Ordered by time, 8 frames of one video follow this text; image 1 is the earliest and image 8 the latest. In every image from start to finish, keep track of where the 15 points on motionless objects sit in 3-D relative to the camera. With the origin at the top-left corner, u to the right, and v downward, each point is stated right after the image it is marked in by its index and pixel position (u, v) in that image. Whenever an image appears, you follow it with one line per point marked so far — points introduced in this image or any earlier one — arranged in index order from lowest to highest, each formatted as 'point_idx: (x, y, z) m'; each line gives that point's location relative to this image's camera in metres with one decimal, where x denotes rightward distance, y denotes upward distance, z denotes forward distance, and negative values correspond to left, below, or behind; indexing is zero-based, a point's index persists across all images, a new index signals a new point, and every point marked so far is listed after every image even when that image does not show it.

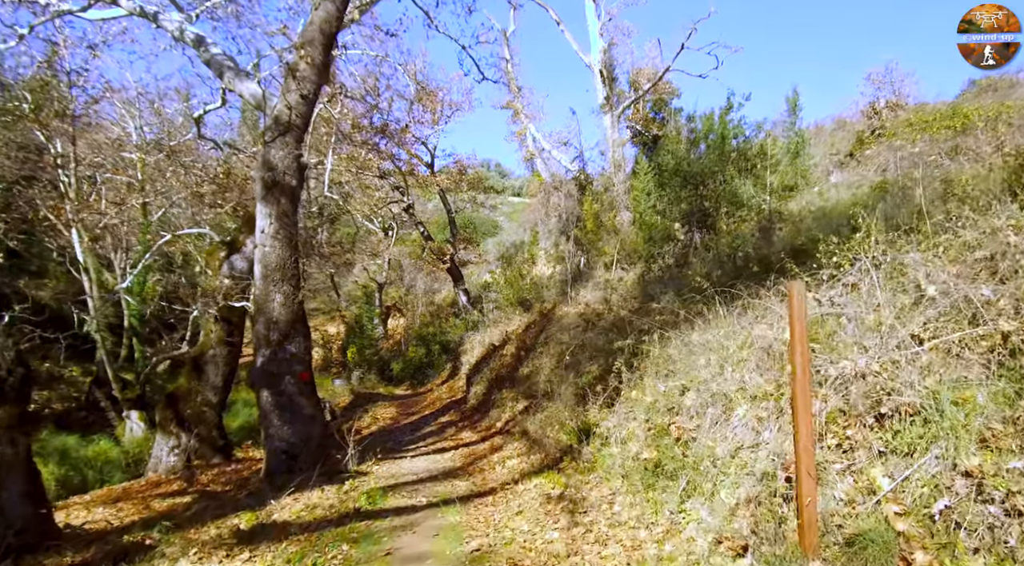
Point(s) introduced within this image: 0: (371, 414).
0: (-3.0, -2.9, +15.5) m
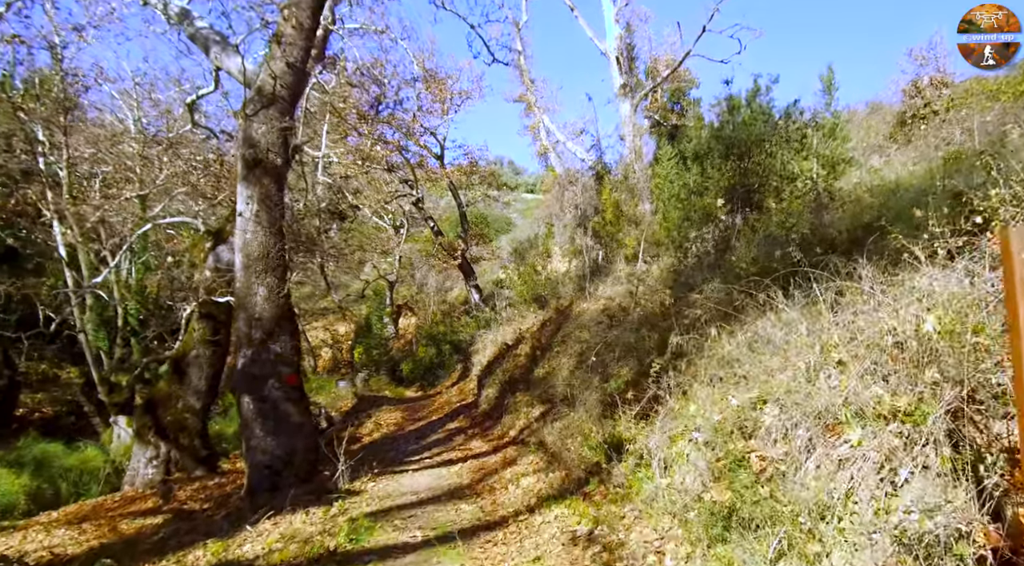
0: (-2.7, -2.7, +14.3) m
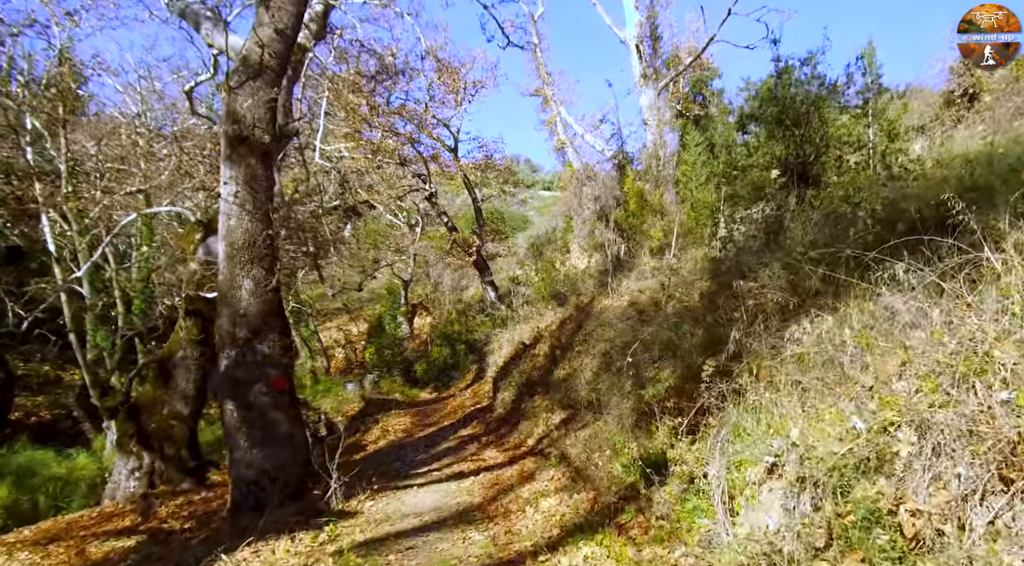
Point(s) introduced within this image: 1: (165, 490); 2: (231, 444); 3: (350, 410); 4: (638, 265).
0: (-2.4, -2.7, +13.3) m
1: (-4.7, -2.8, +9.5) m
2: (-3.0, -1.7, +7.6) m
3: (-3.5, -2.7, +15.2) m
4: (+2.8, +0.4, +15.7) m
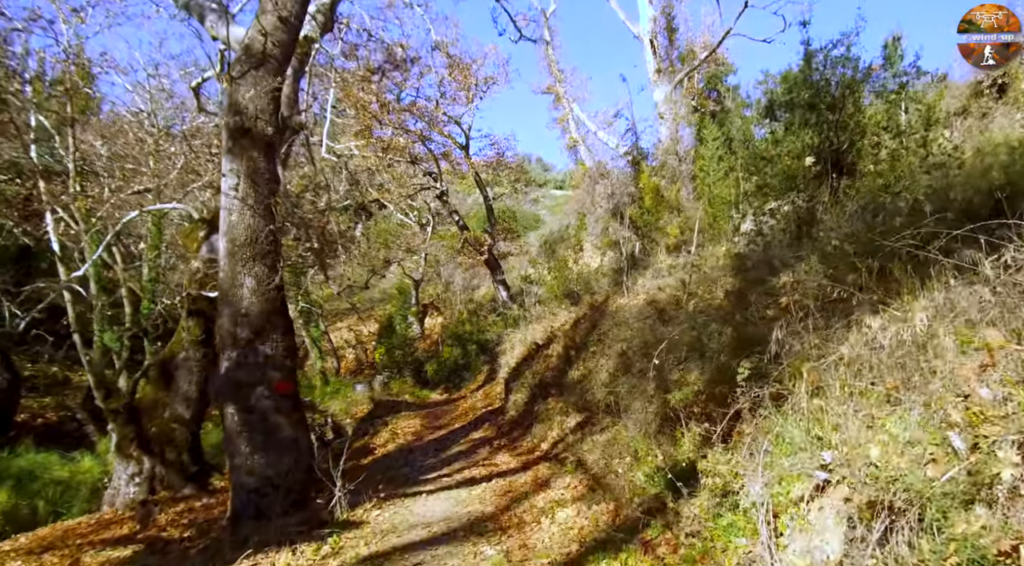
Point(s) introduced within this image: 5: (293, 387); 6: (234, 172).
0: (-2.2, -2.6, +12.9) m
1: (-4.5, -2.8, +9.2) m
2: (-2.9, -1.7, +7.3) m
3: (-3.2, -2.7, +14.9) m
4: (+3.1, +0.4, +15.3) m
5: (-2.4, -1.1, +7.7) m
6: (-3.0, +1.2, +7.7) m
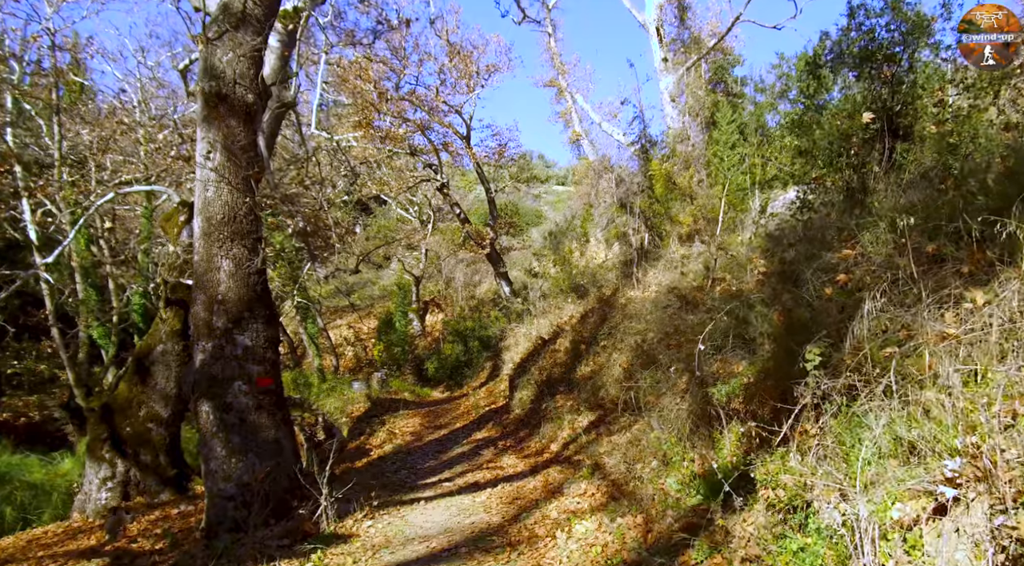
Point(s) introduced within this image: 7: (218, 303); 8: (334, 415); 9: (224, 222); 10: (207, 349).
0: (-2.1, -2.5, +12.1) m
1: (-4.4, -2.6, +8.4) m
2: (-2.8, -1.6, +6.5) m
3: (-3.1, -2.5, +14.1) m
4: (+3.2, +0.6, +14.5) m
5: (-2.3, -1.0, +6.9) m
6: (-3.0, +1.4, +7.0) m
7: (-2.8, -0.2, +6.7) m
8: (-3.4, -2.6, +13.6) m
9: (-2.8, +0.6, +6.9) m
10: (-2.9, -0.6, +6.6) m
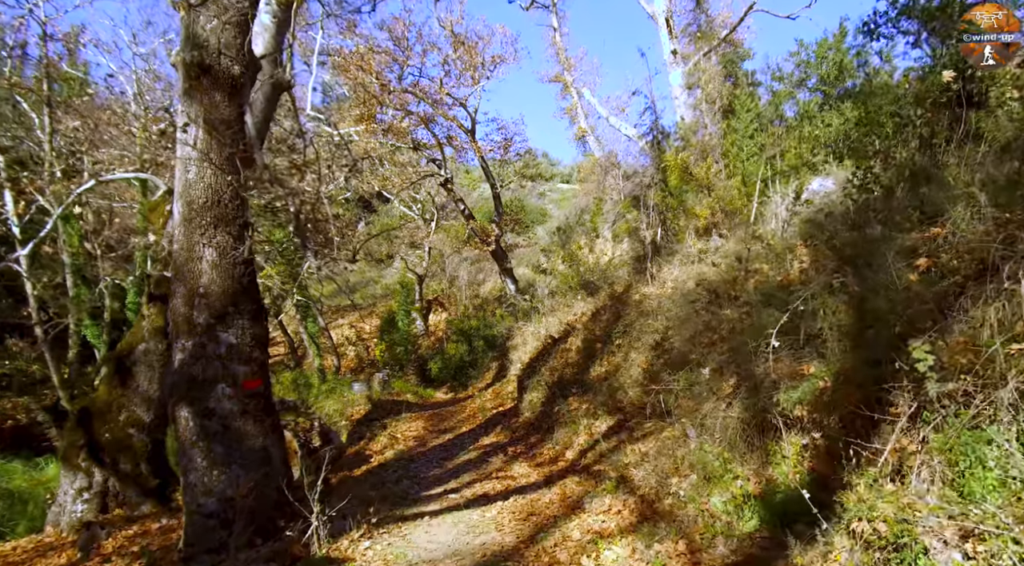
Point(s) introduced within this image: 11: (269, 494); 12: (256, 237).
0: (-1.9, -2.4, +11.4) m
1: (-4.3, -2.5, +7.8) m
2: (-2.7, -1.5, +5.8) m
3: (-3.0, -2.5, +13.4) m
4: (+3.3, +0.7, +13.8) m
5: (-2.2, -0.9, +6.2) m
6: (-2.8, +1.4, +6.3) m
7: (-2.7, -0.1, +6.0) m
8: (-3.3, -2.5, +12.9) m
9: (-2.7, +0.7, +6.2) m
10: (-2.7, -0.5, +6.0) m
11: (-2.0, -1.8, +6.0) m
12: (-2.4, +0.4, +6.5) m
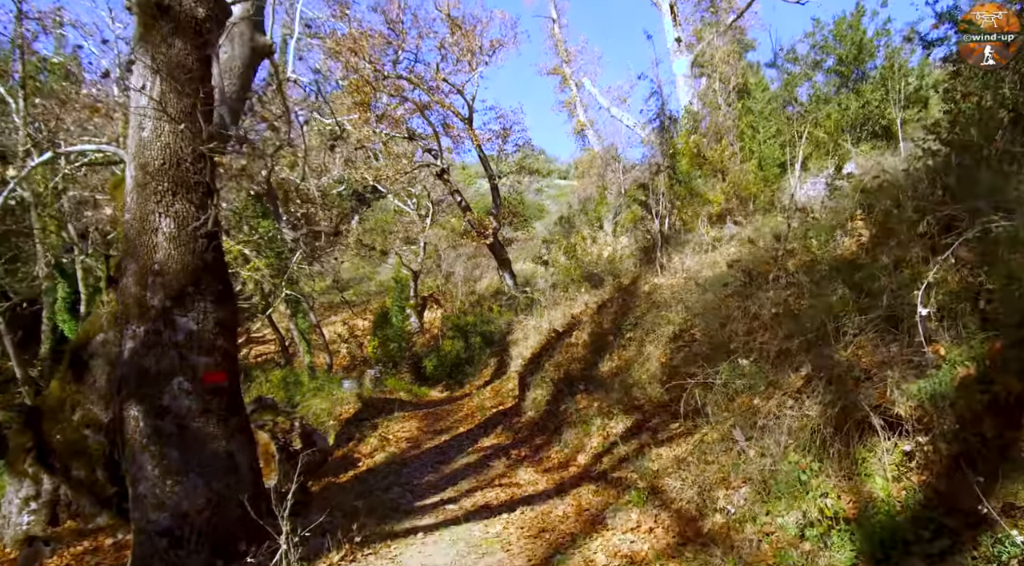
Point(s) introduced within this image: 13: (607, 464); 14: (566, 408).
0: (-1.9, -2.2, +10.5) m
1: (-4.2, -2.4, +6.8) m
2: (-2.6, -1.3, +4.9) m
3: (-3.0, -2.3, +12.5) m
4: (+3.3, +0.9, +12.9) m
5: (-2.1, -0.7, +5.3) m
6: (-2.8, +1.6, +5.4) m
7: (-2.6, +0.1, +5.1) m
8: (-3.3, -2.3, +12.0) m
9: (-2.6, +0.8, +5.3) m
10: (-2.7, -0.4, +5.0) m
11: (-2.0, -1.6, +5.1) m
12: (-2.3, +0.6, +5.6) m
13: (+0.9, -1.6, +6.4) m
14: (+0.7, -1.5, +8.6) m
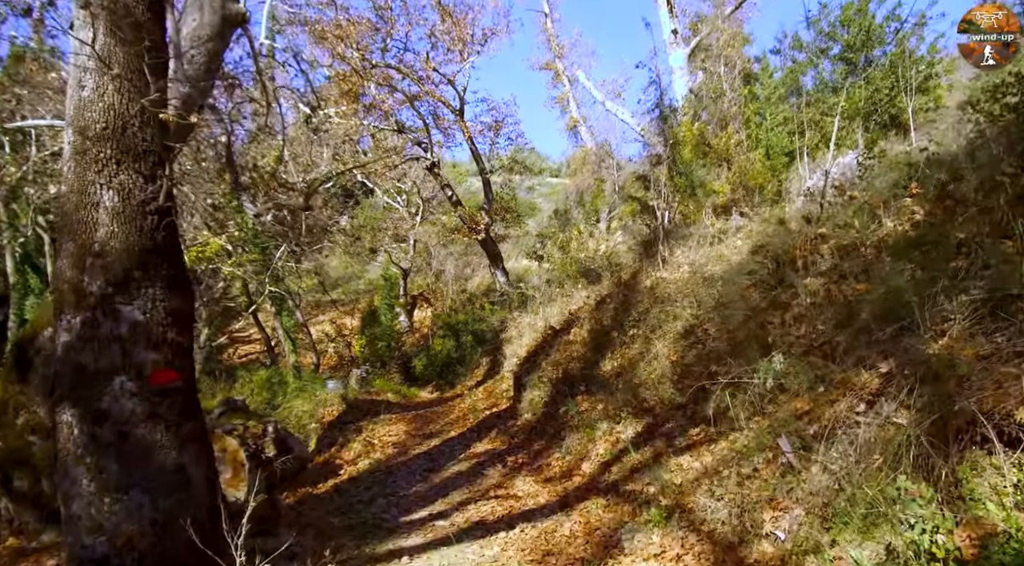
0: (-2.0, -2.1, +9.8) m
1: (-4.3, -2.3, +6.1) m
2: (-2.6, -1.2, +4.2) m
3: (-3.1, -2.2, +11.8) m
4: (+3.2, +1.0, +12.2) m
5: (-2.1, -0.6, +4.5) m
6: (-2.8, +1.7, +4.6) m
7: (-2.6, +0.2, +4.4) m
8: (-3.4, -2.2, +11.2) m
9: (-2.6, +1.0, +4.5) m
10: (-2.7, -0.3, +4.3) m
11: (-2.0, -1.5, +4.3) m
12: (-2.3, +0.7, +4.8) m
13: (+0.9, -1.5, +5.7) m
14: (+0.6, -1.4, +7.9) m
